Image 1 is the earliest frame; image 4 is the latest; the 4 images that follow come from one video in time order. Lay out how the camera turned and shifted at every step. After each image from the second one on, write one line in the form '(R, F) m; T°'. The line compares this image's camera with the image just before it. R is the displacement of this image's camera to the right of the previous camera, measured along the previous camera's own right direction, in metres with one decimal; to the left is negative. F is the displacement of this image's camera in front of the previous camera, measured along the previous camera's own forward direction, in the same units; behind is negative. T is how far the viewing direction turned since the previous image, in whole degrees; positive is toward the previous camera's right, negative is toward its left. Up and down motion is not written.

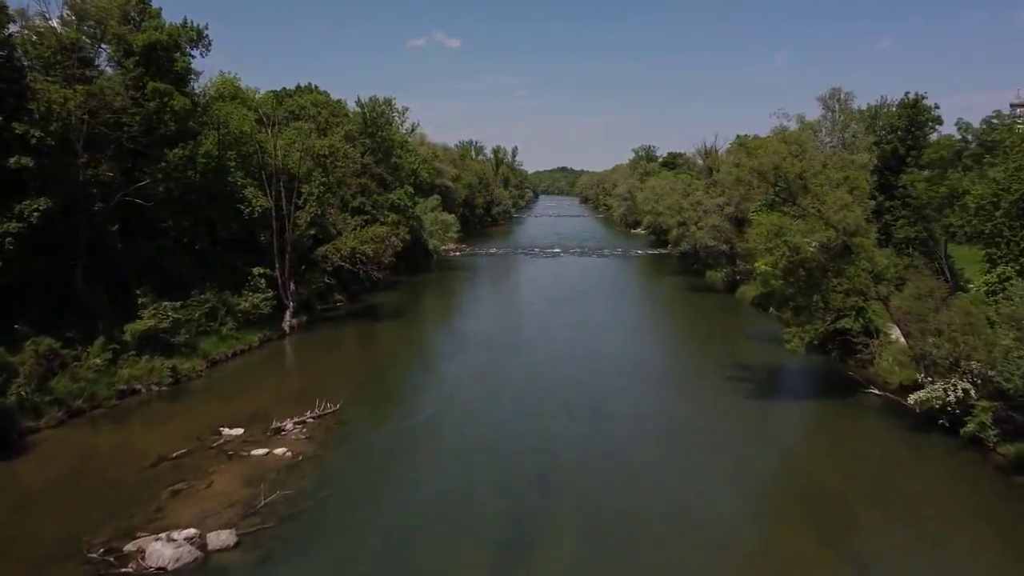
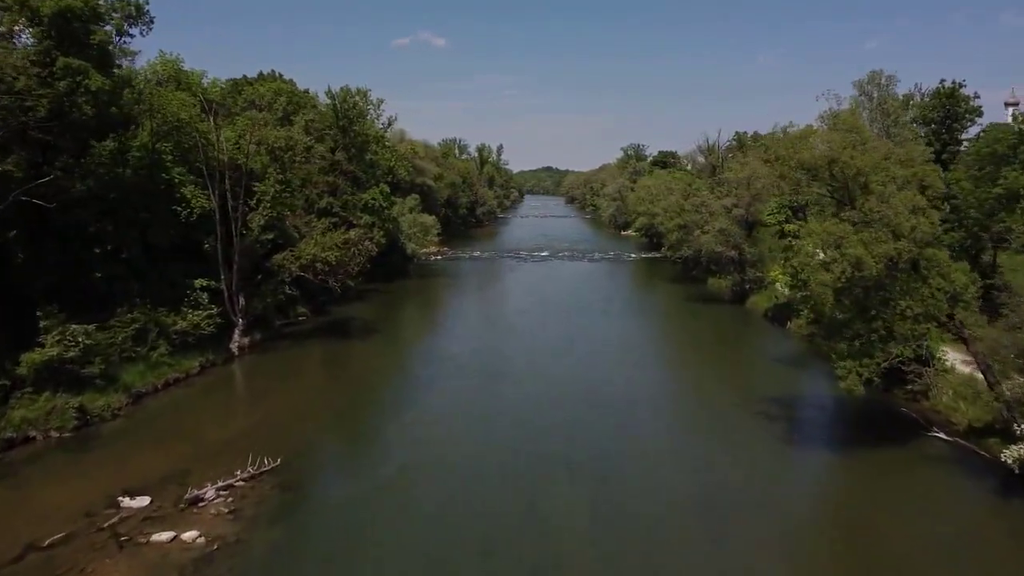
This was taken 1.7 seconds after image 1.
(0.0, +4.6) m; +1°
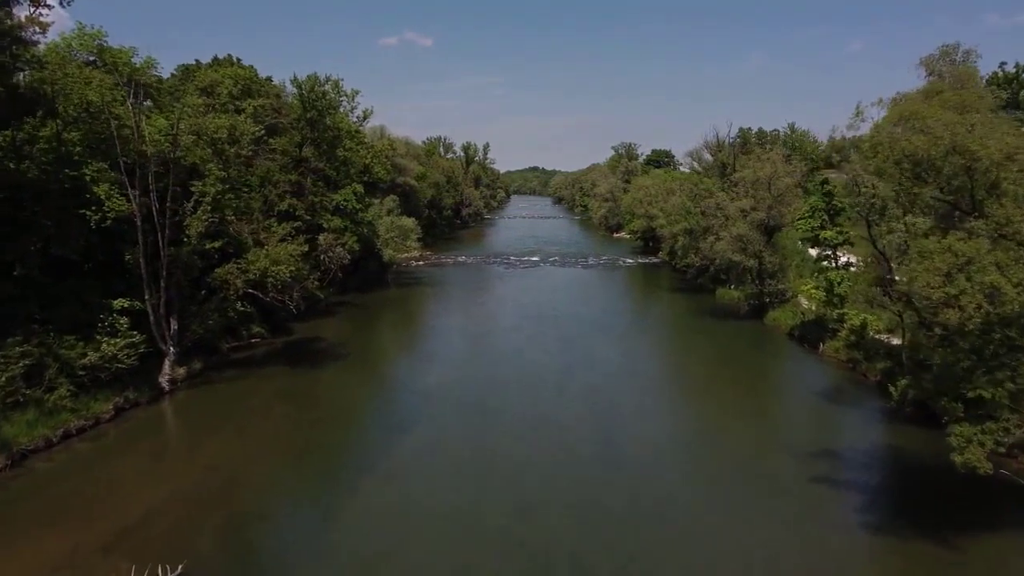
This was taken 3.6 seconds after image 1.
(-0.1, +5.0) m; +1°
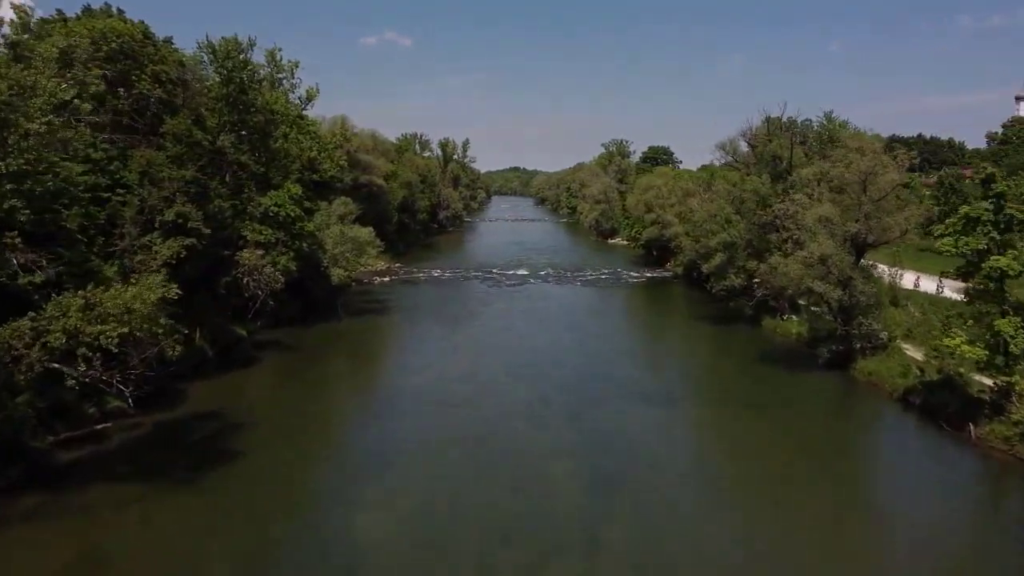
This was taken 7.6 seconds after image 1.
(-0.3, +10.8) m; +2°
